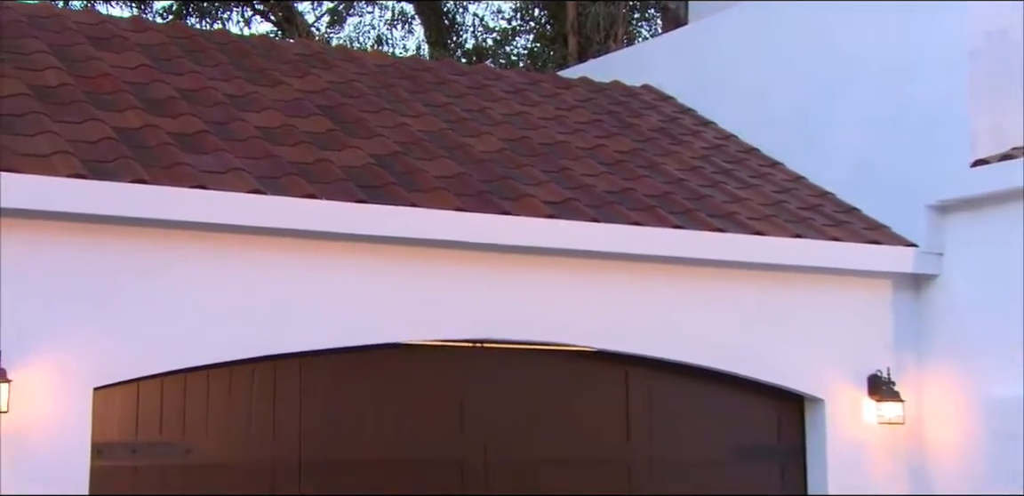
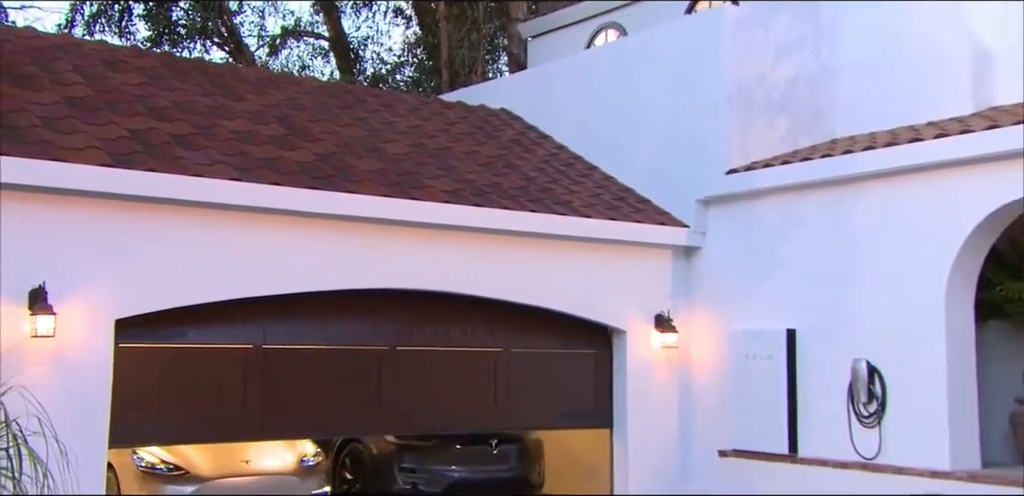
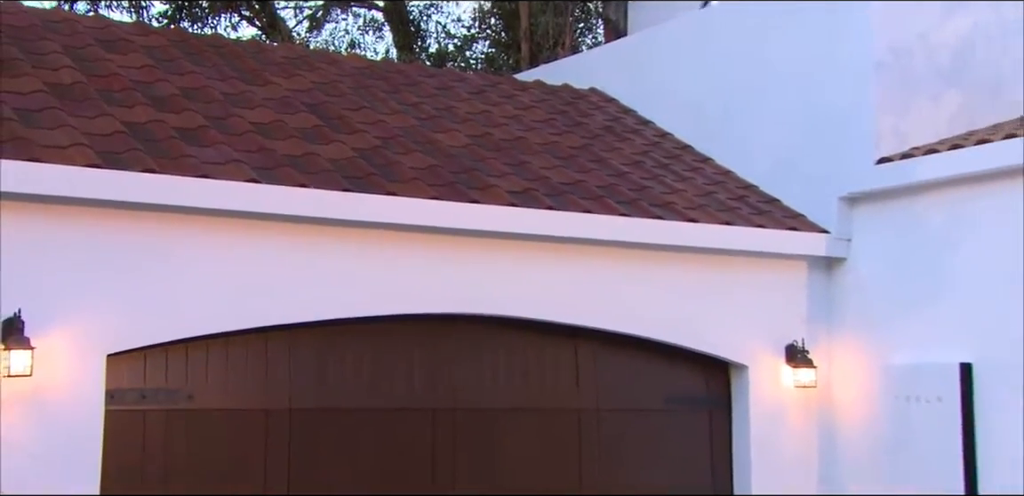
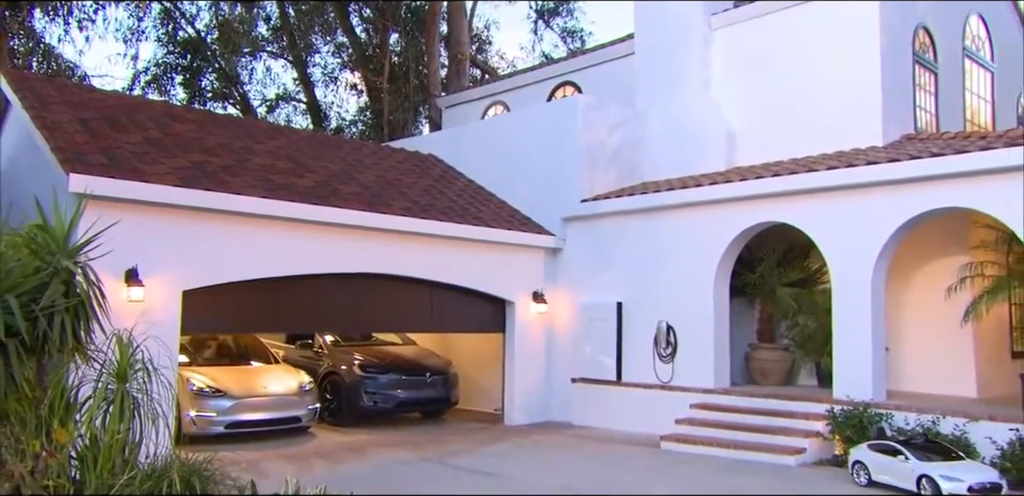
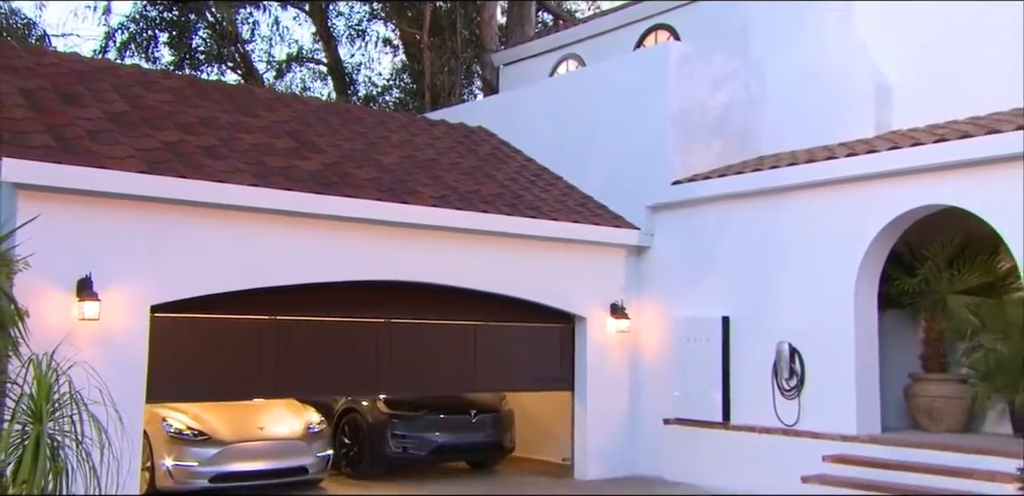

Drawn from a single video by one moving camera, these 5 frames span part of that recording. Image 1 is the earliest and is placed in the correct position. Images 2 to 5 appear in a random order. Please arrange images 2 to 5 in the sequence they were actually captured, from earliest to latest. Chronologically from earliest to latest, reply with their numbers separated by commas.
3, 2, 5, 4
